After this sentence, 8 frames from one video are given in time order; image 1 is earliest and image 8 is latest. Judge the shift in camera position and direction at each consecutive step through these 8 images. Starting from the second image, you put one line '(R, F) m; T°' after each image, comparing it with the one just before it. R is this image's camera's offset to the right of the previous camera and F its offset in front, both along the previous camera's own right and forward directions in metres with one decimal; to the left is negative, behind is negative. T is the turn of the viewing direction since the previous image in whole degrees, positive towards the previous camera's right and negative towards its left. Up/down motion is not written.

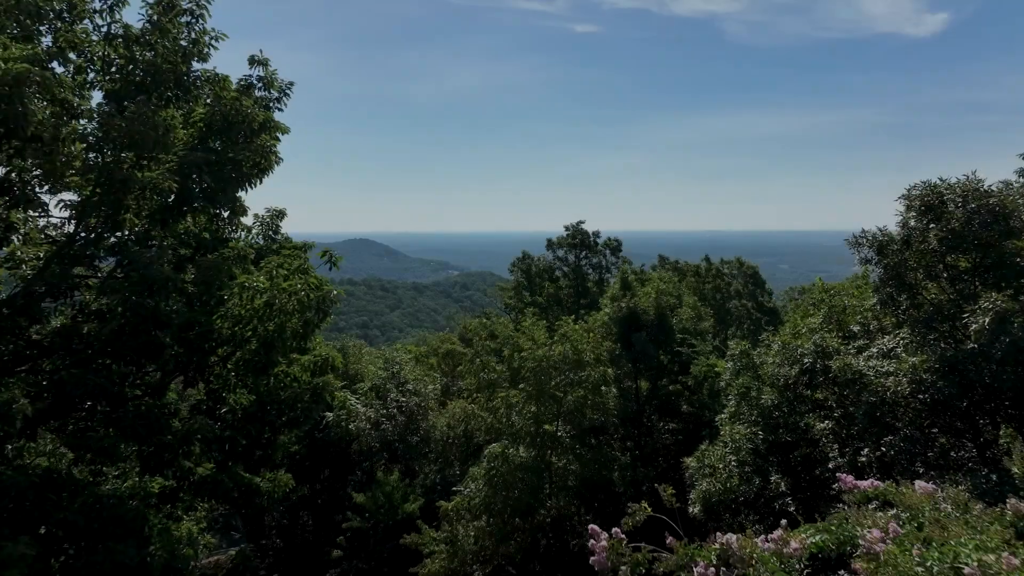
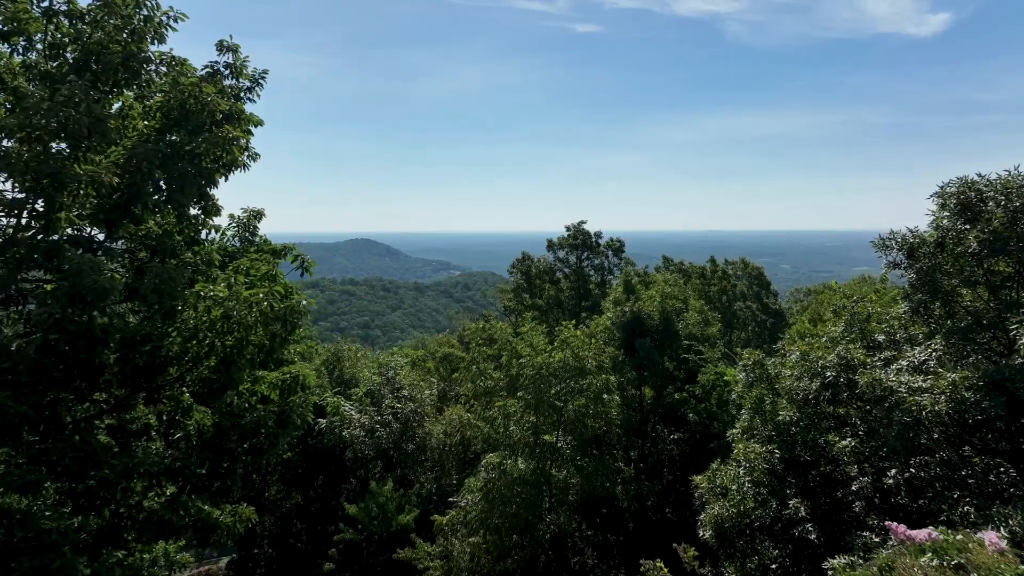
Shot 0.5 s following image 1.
(+0.1, +0.5) m; 0°
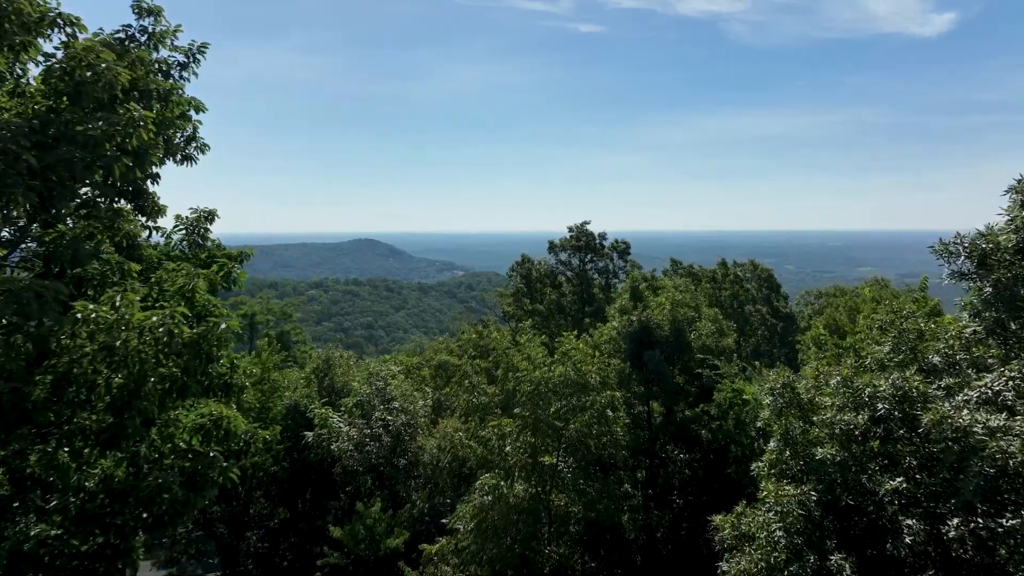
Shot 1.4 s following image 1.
(+0.1, +0.9) m; 0°
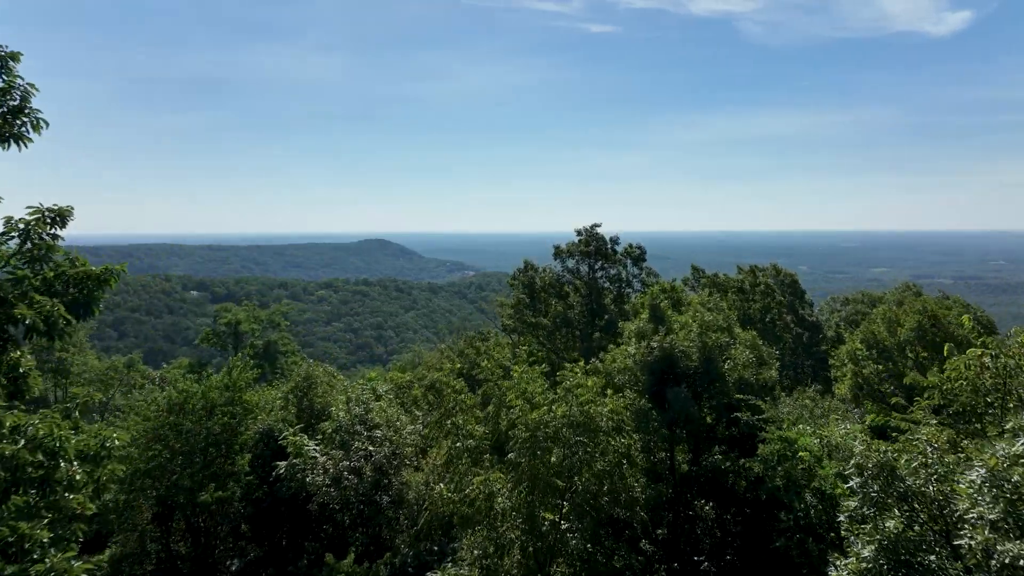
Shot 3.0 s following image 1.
(+0.3, +1.8) m; -1°
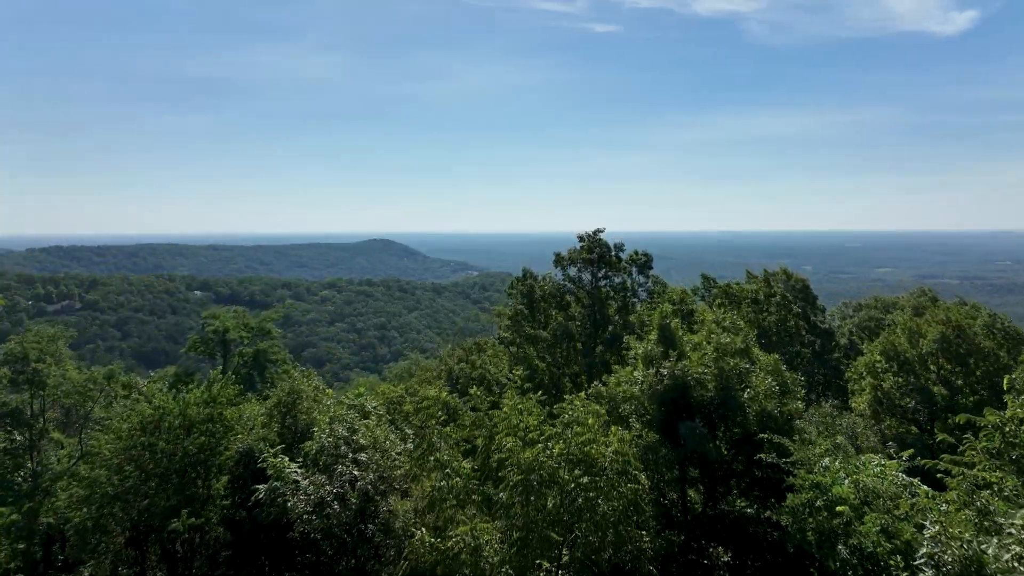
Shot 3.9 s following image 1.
(+0.2, +1.0) m; 0°
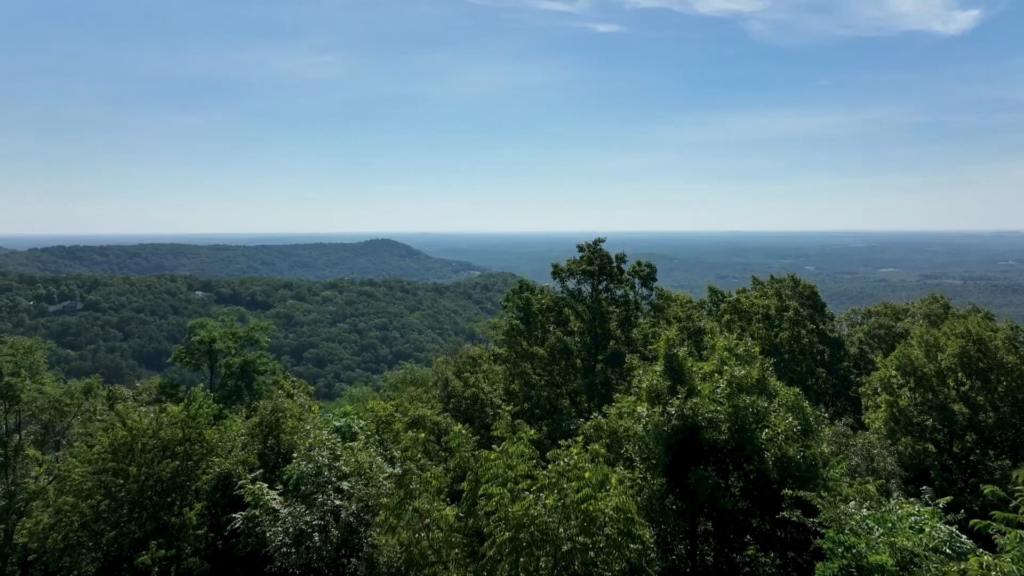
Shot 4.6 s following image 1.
(+0.2, +0.8) m; 0°
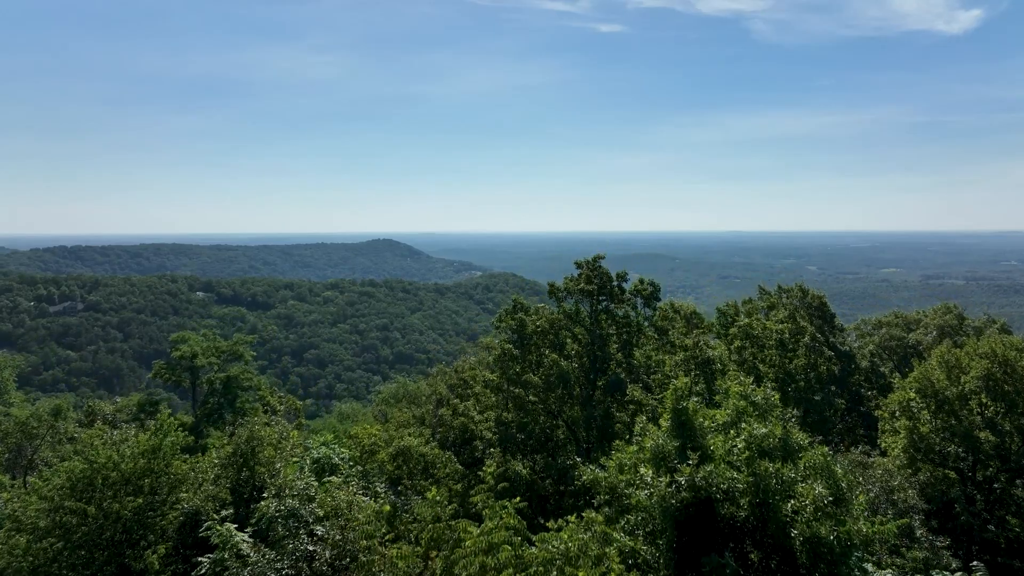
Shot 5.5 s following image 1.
(+0.2, +1.0) m; 0°
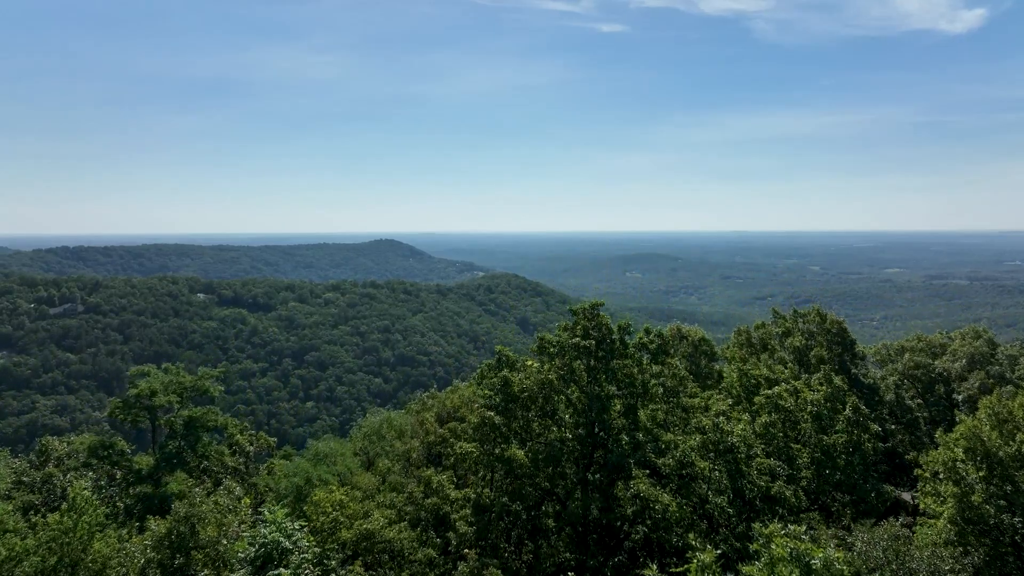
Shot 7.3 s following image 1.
(+0.4, +2.0) m; 0°
